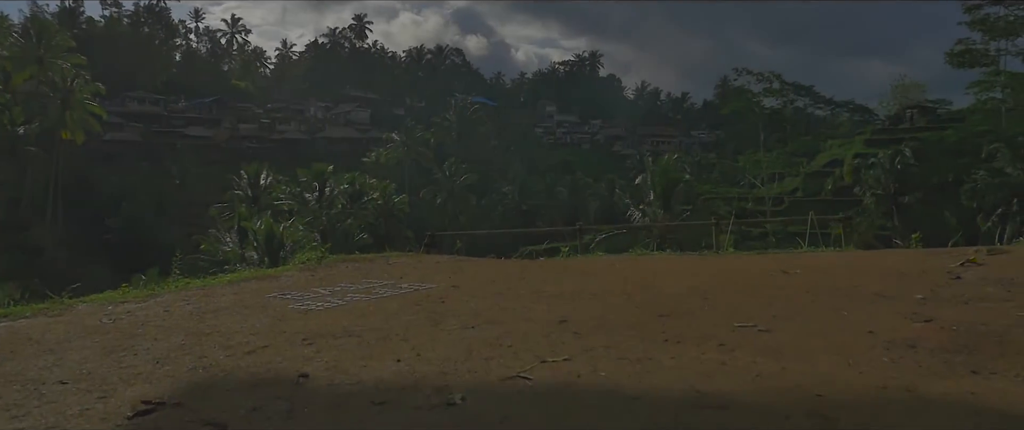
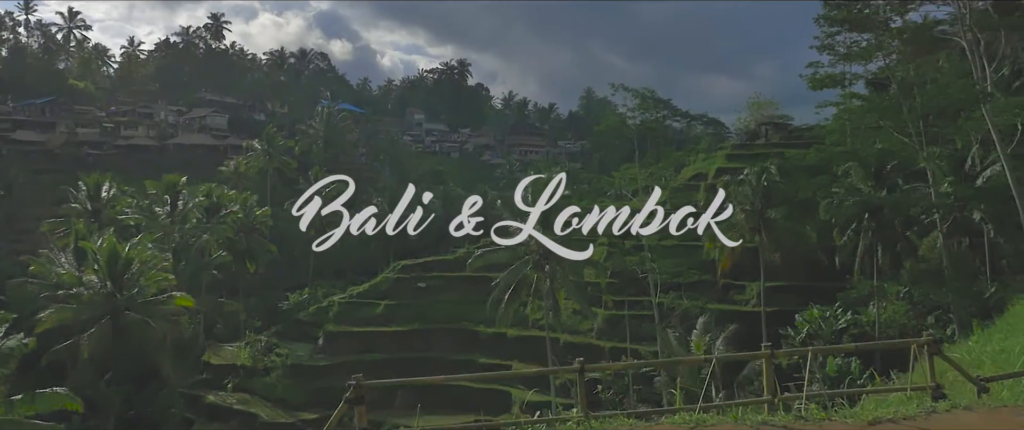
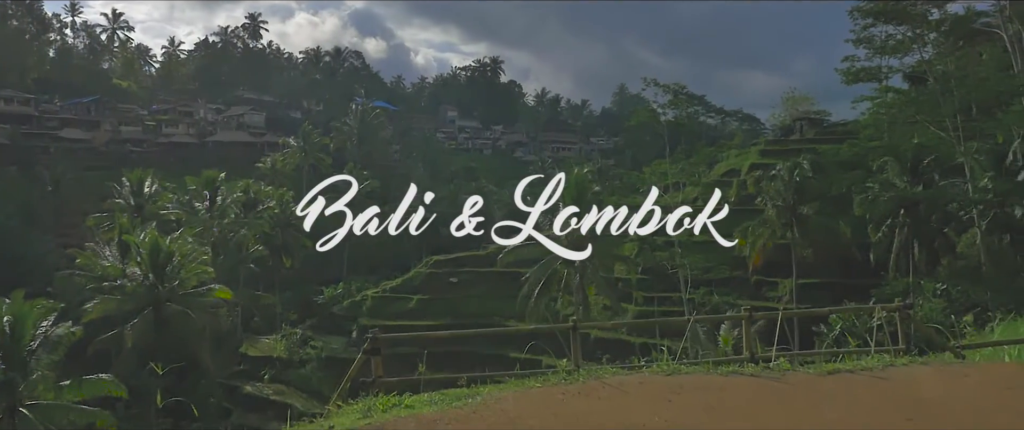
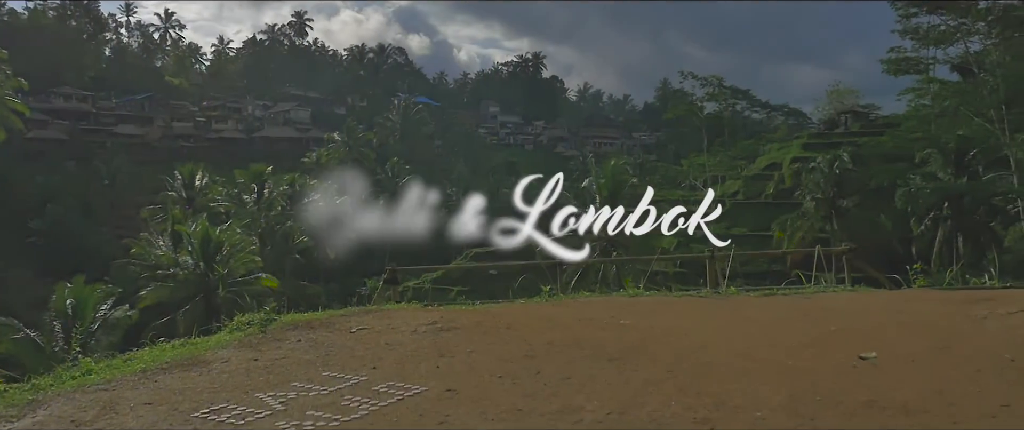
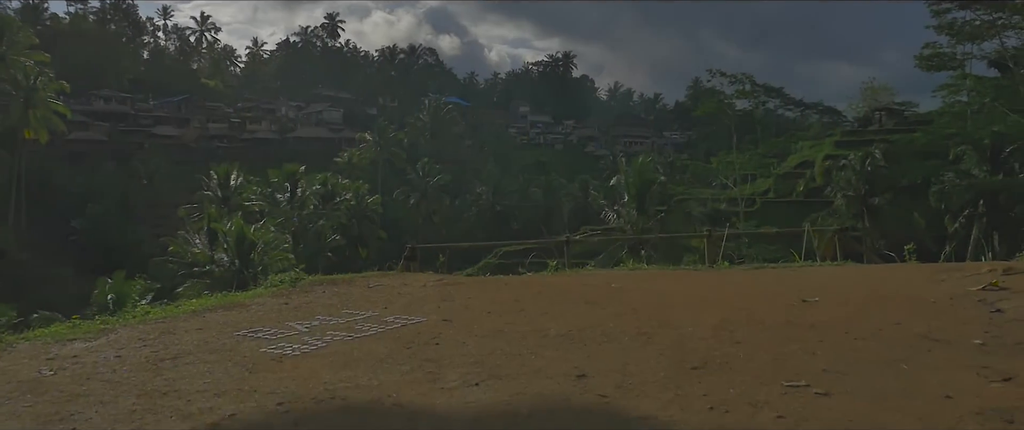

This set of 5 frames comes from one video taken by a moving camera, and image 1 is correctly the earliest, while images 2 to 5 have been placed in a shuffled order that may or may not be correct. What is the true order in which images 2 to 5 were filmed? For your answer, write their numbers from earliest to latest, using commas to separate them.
5, 4, 3, 2
